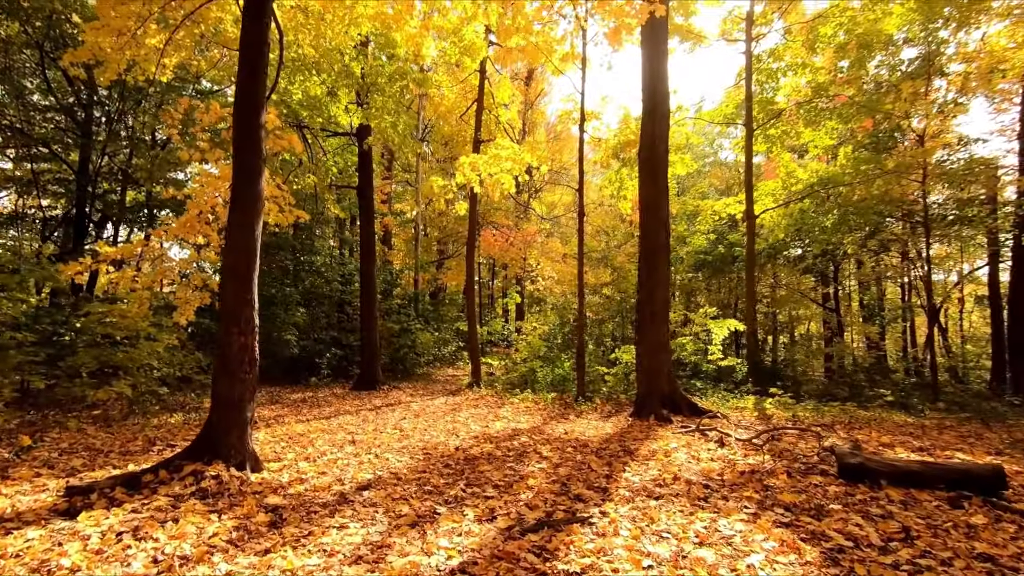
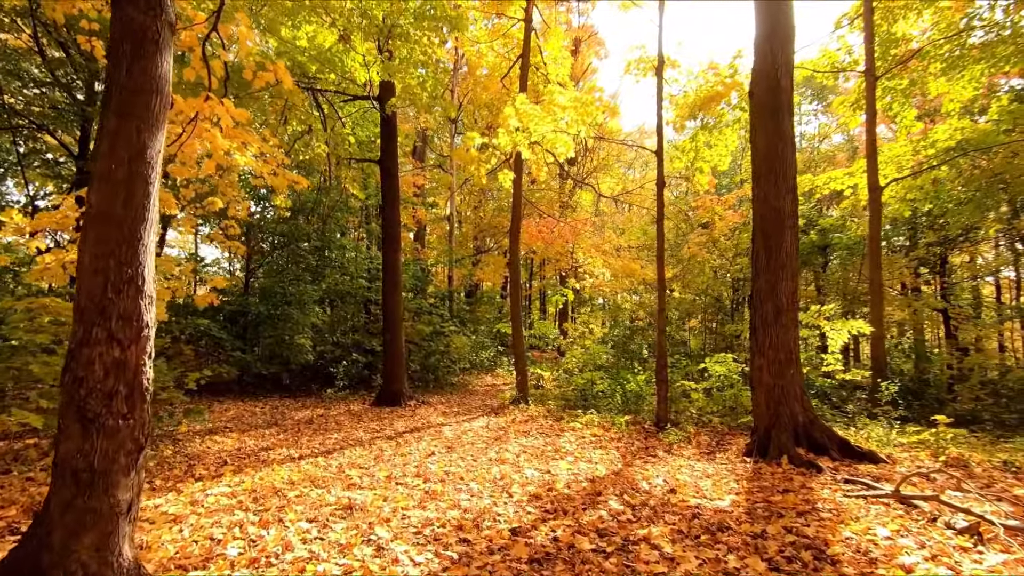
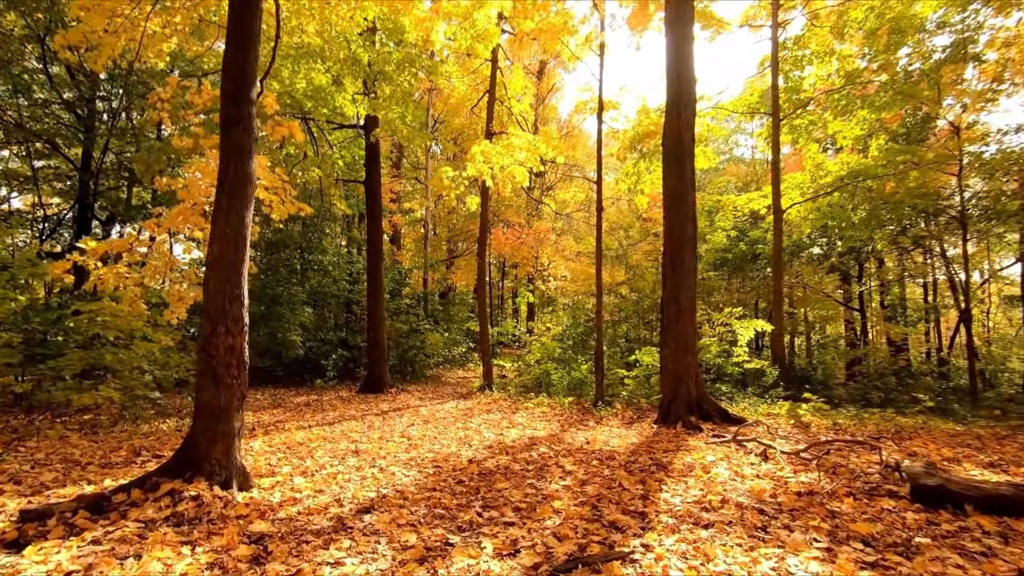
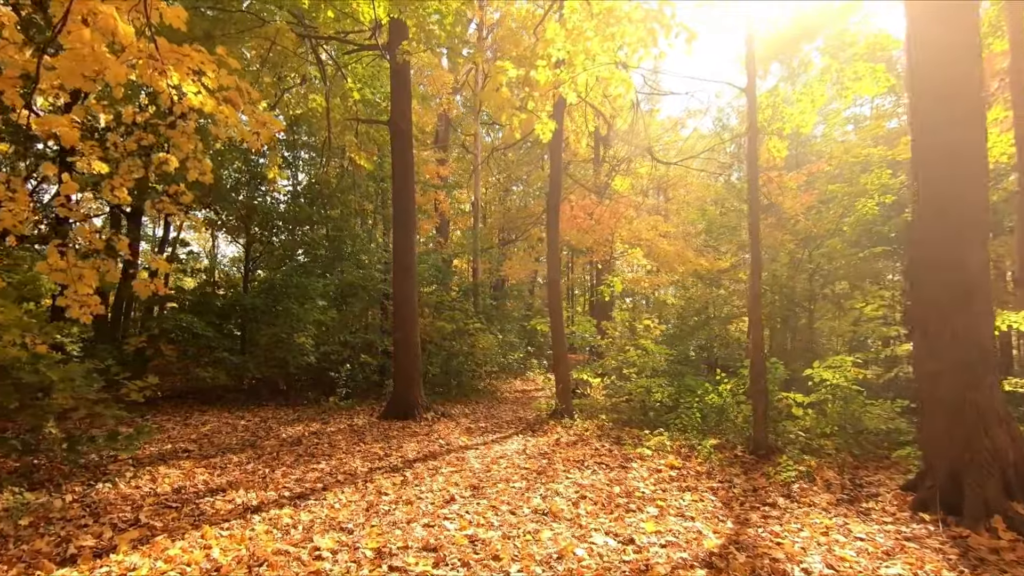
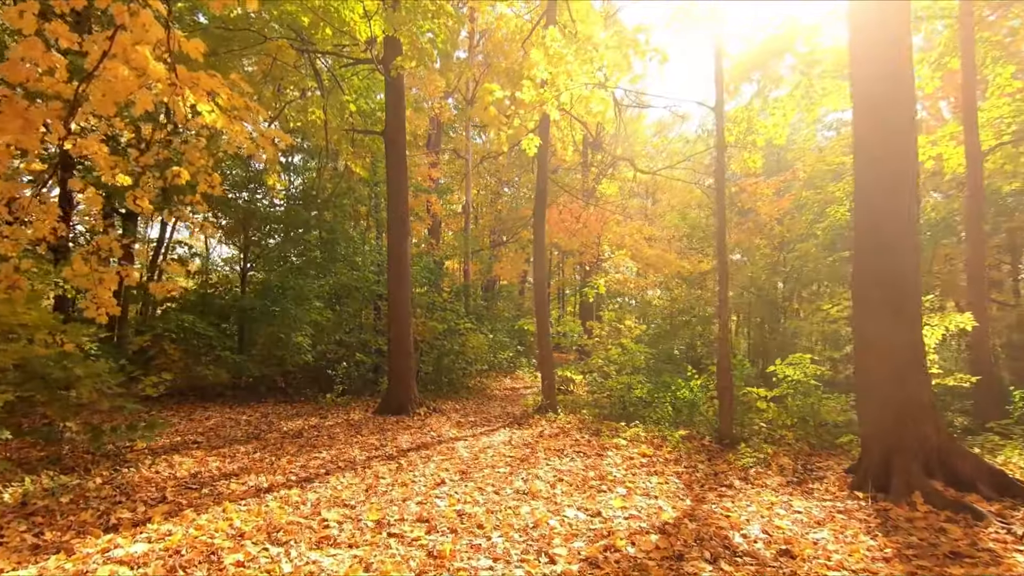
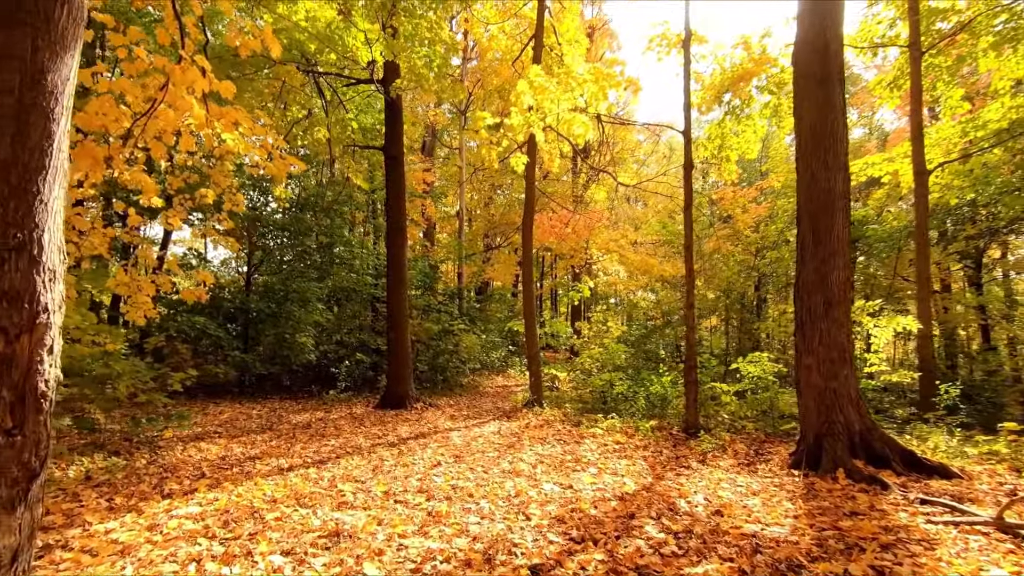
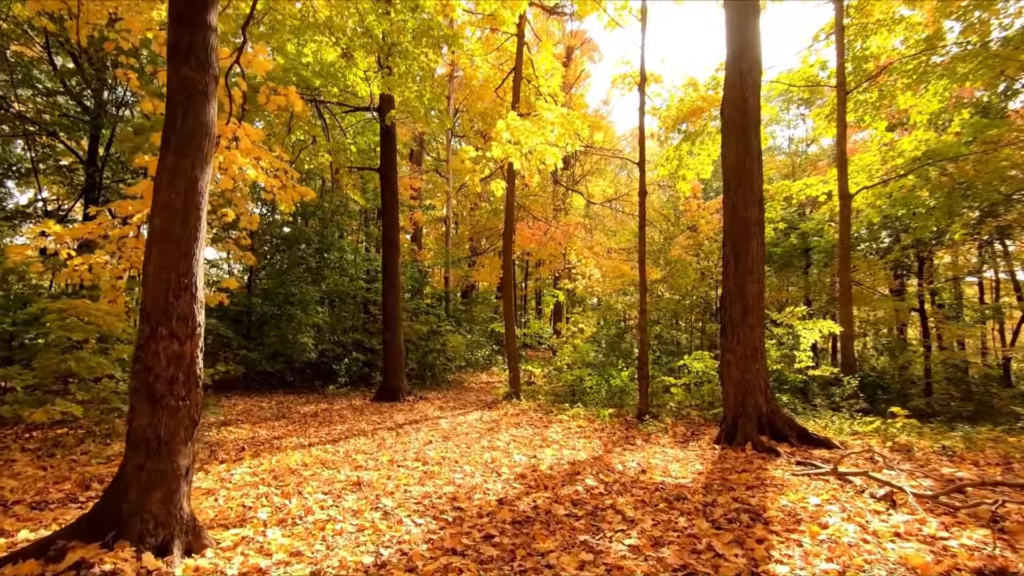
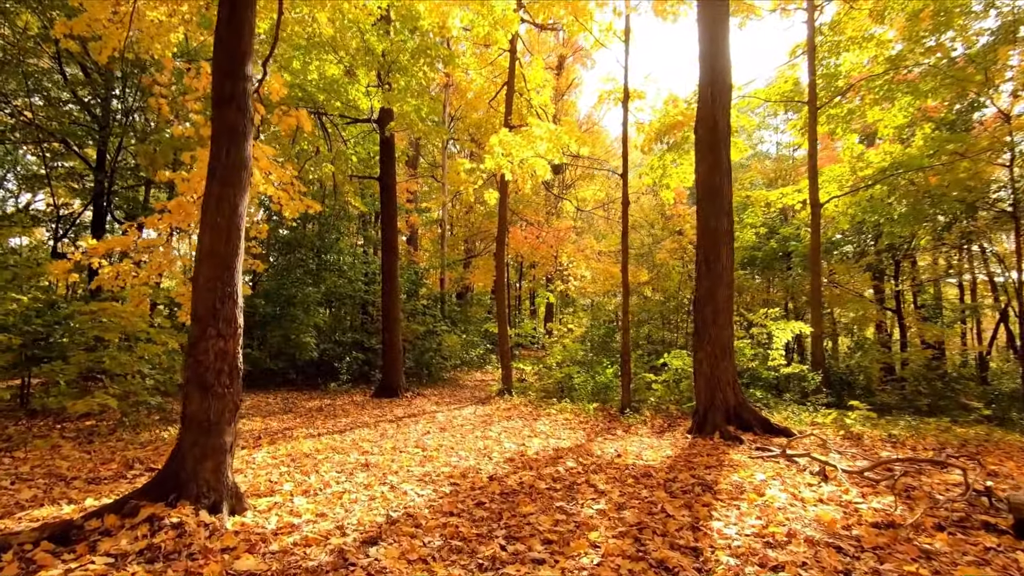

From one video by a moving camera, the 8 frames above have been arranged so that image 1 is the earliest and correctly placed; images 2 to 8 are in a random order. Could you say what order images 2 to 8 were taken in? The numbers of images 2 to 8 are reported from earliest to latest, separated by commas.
3, 8, 7, 2, 6, 5, 4
